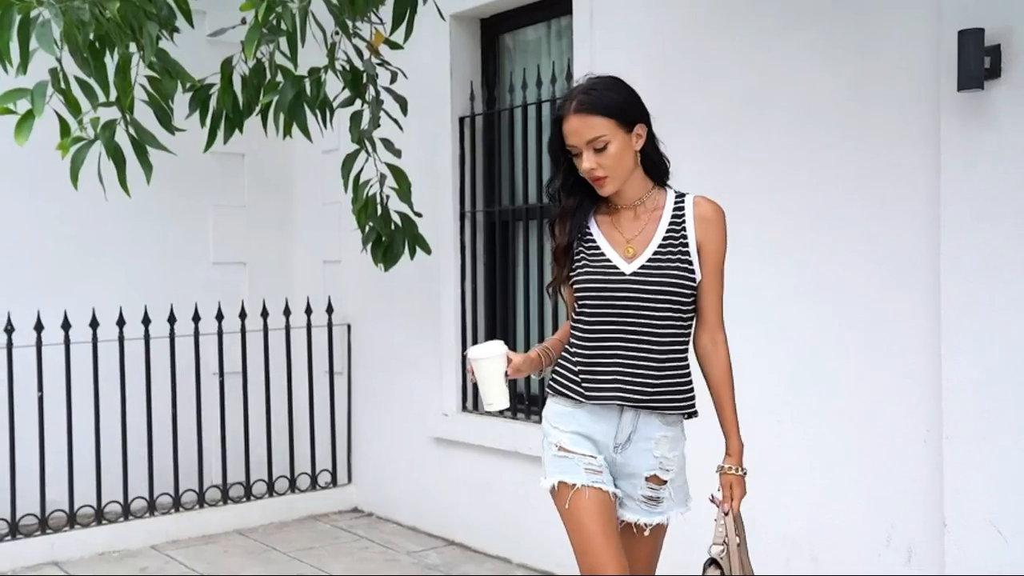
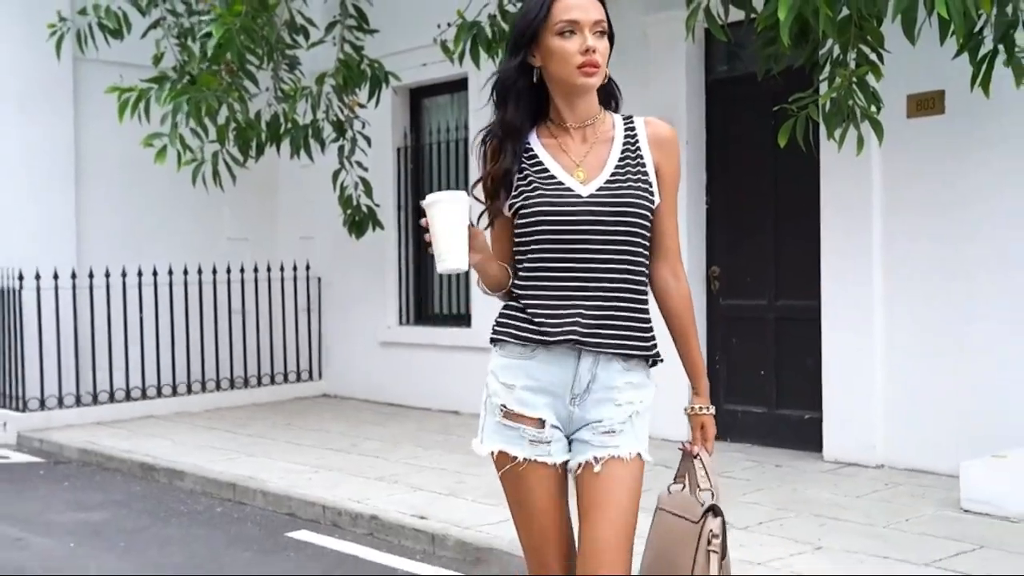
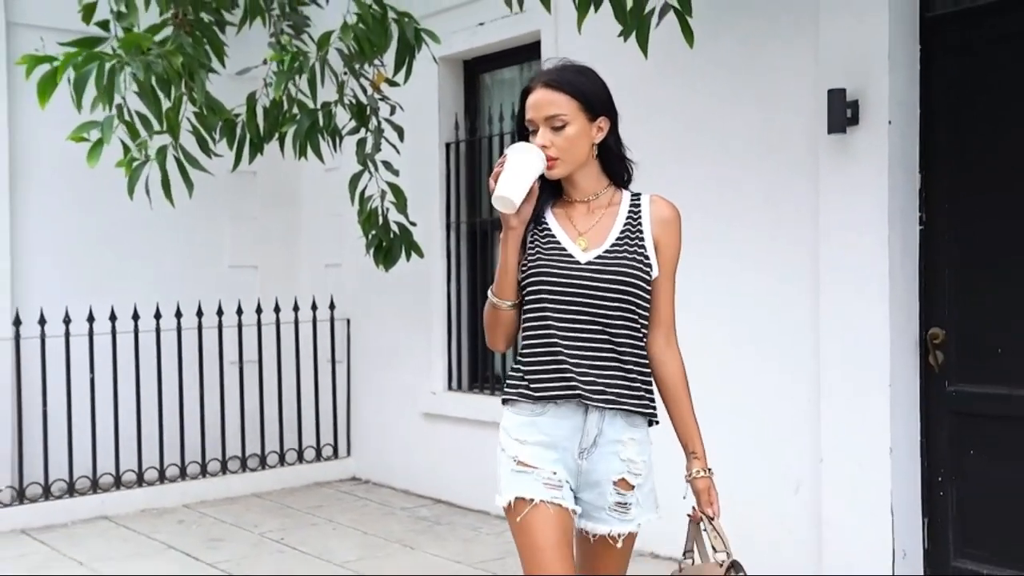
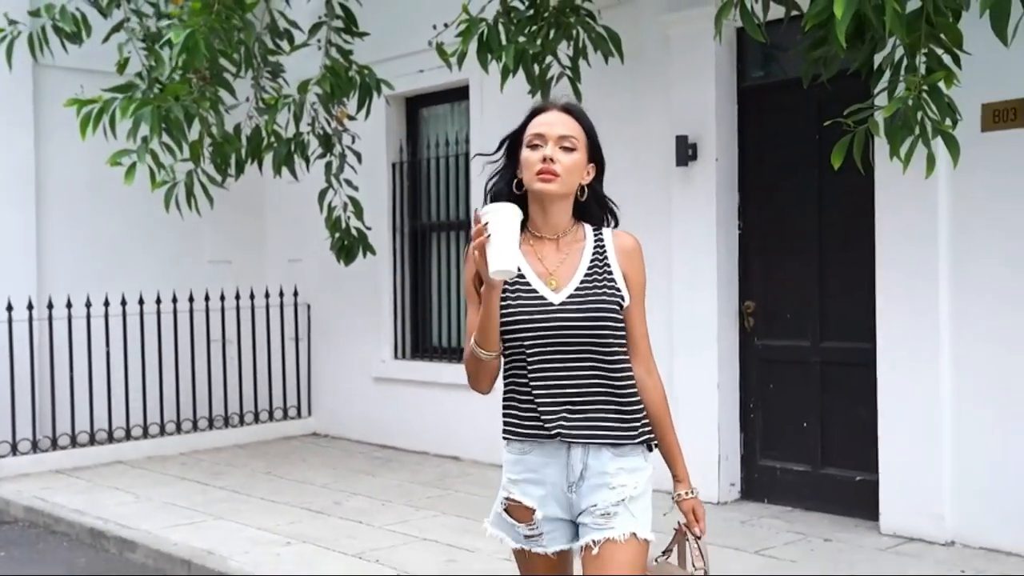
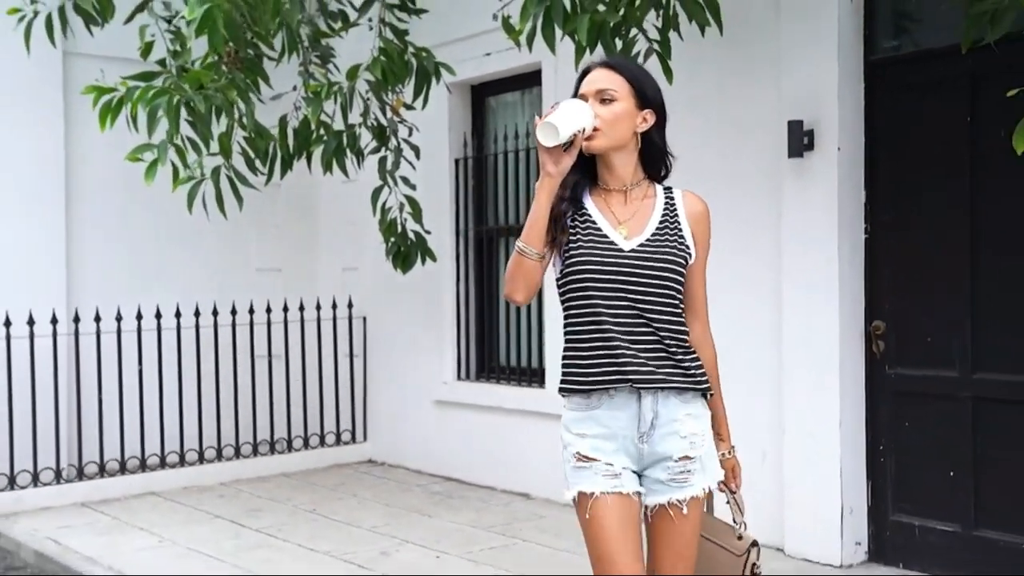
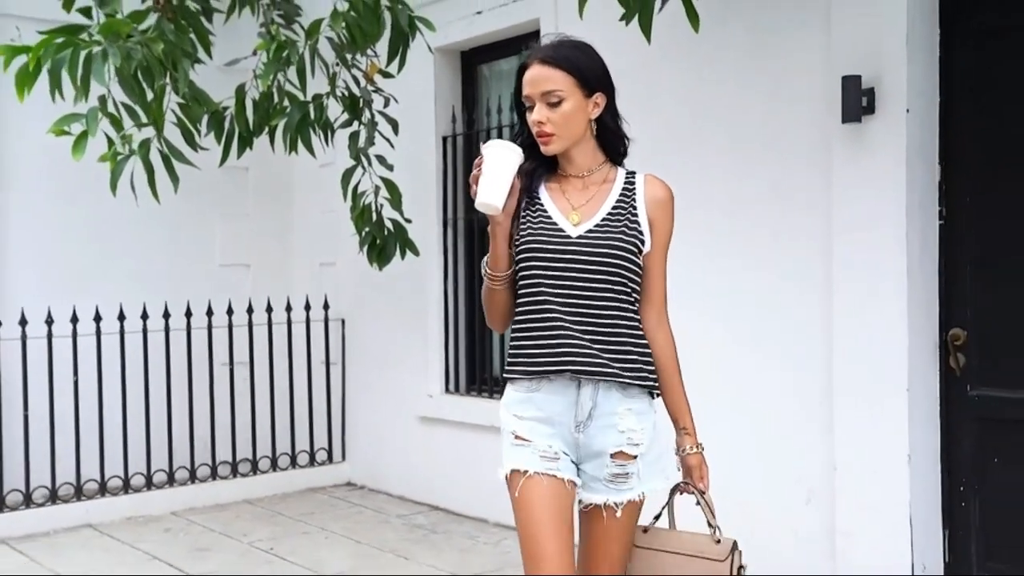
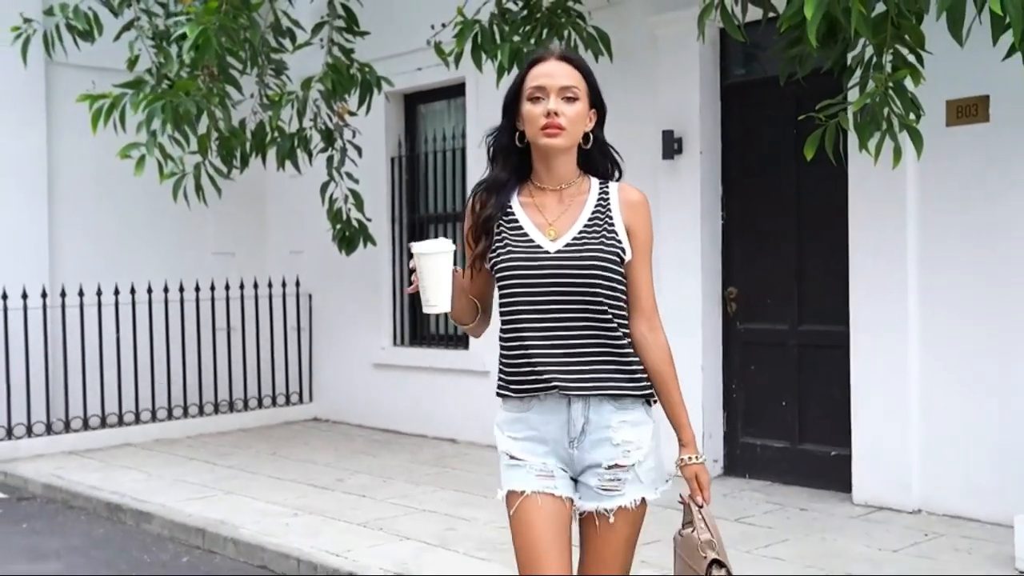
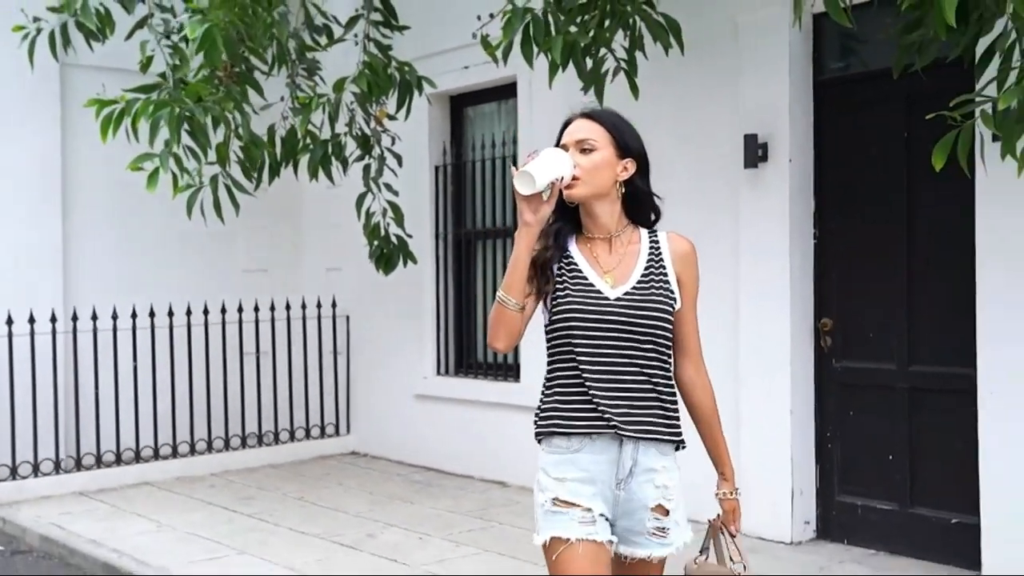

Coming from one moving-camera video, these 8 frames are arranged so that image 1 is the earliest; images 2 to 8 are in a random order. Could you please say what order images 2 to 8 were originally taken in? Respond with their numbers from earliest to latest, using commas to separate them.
6, 3, 5, 8, 4, 7, 2
